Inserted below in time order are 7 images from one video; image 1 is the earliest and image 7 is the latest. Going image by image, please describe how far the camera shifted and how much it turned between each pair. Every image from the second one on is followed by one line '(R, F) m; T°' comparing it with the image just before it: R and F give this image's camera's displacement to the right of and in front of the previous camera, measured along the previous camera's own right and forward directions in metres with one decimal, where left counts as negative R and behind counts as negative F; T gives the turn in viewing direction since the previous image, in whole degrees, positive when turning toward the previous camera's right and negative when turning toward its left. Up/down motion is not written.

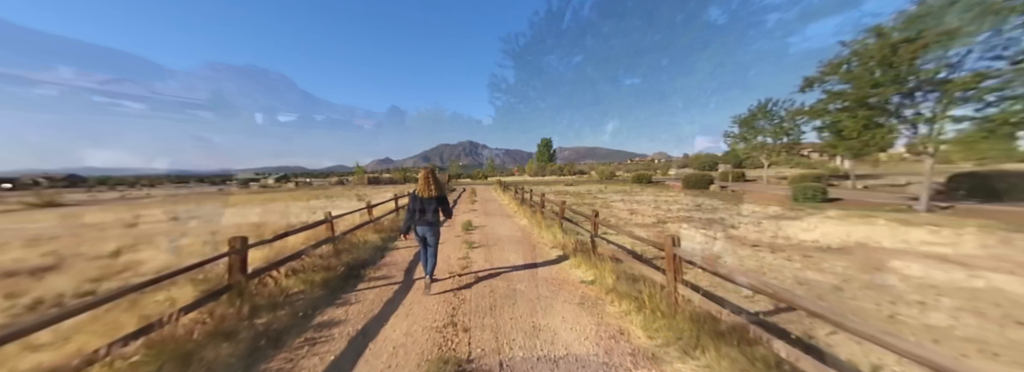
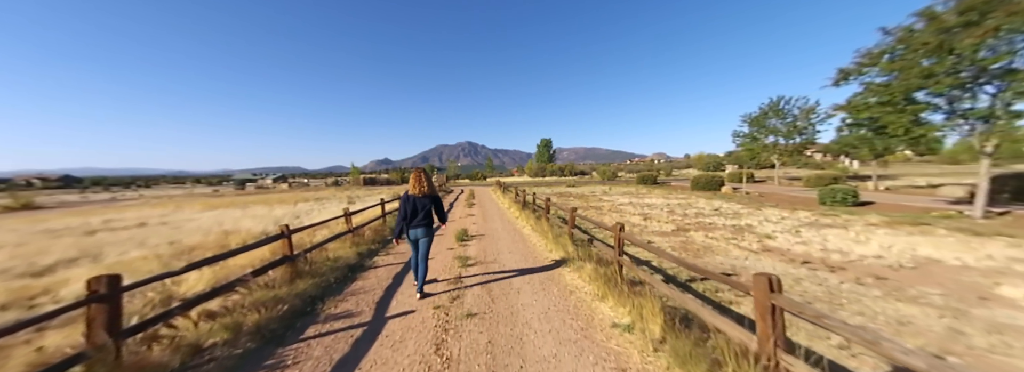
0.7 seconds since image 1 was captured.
(-0.1, +1.4) m; 0°
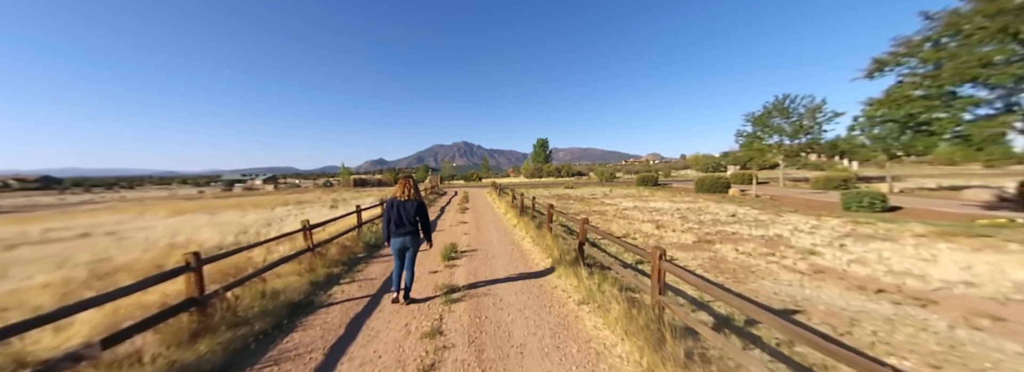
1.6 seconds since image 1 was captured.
(-0.1, +1.5) m; +1°
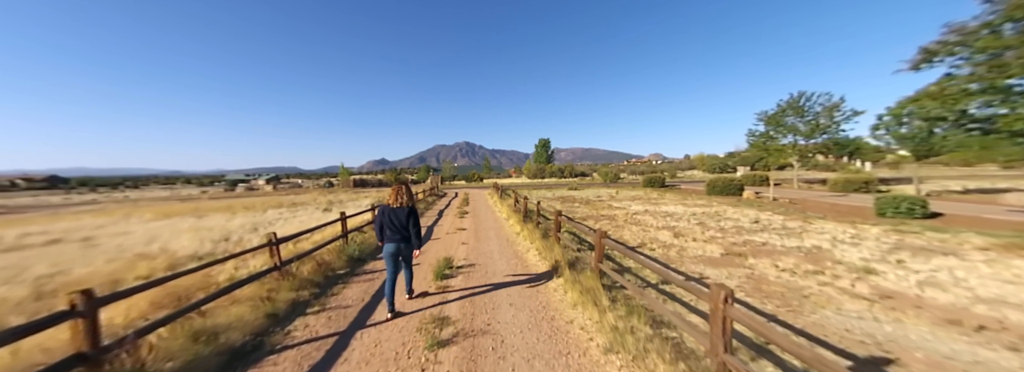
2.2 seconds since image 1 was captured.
(0.0, +1.1) m; 0°
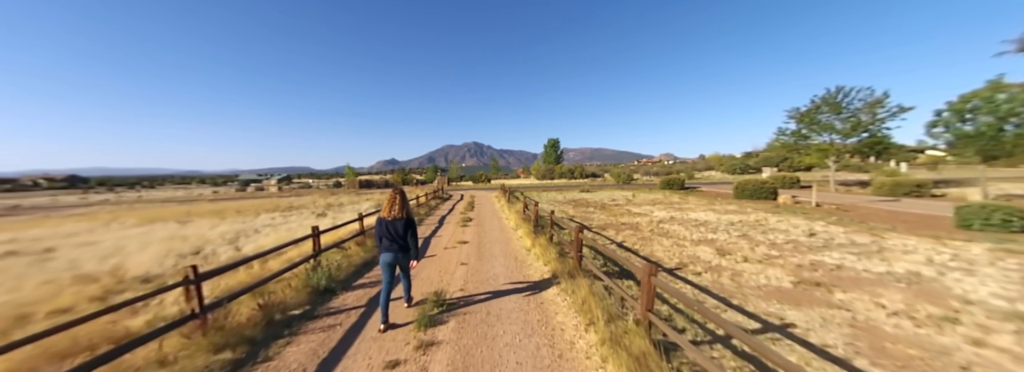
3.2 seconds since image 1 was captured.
(-0.1, +1.7) m; -2°
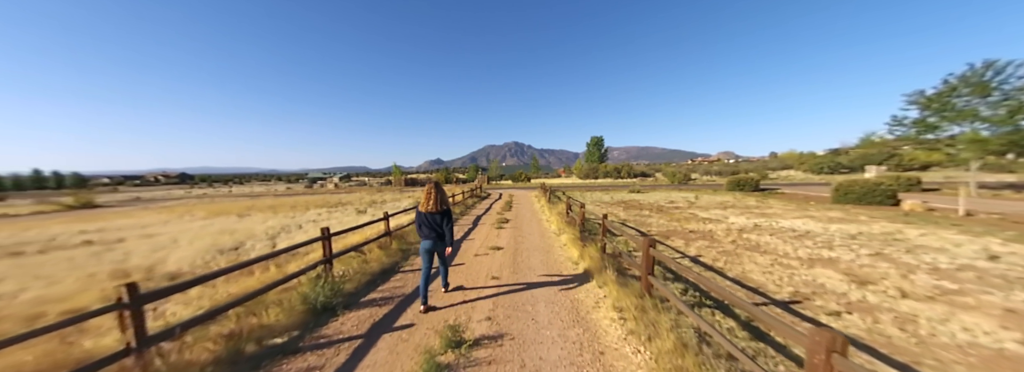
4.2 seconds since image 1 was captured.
(-0.1, +1.6) m; -8°
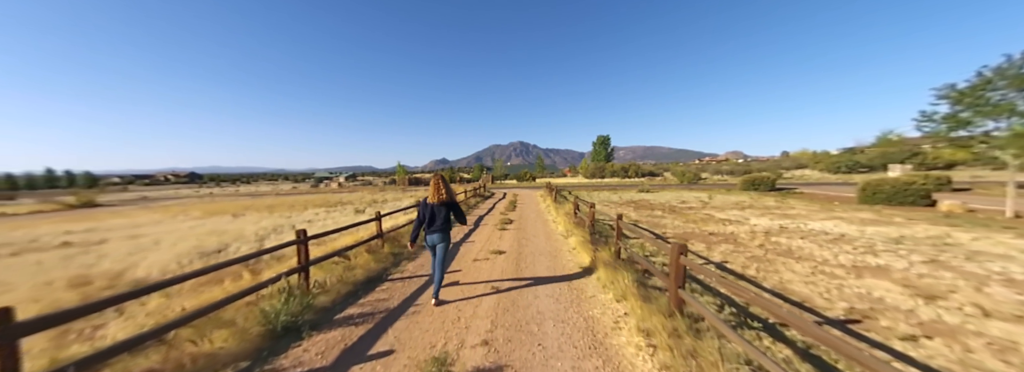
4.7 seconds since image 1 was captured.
(0.0, +0.8) m; -1°
